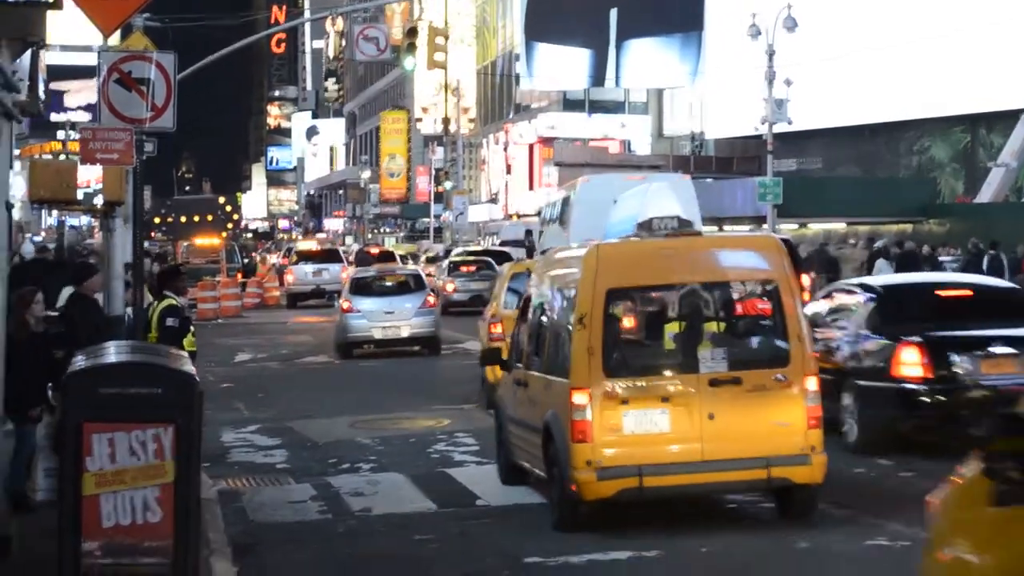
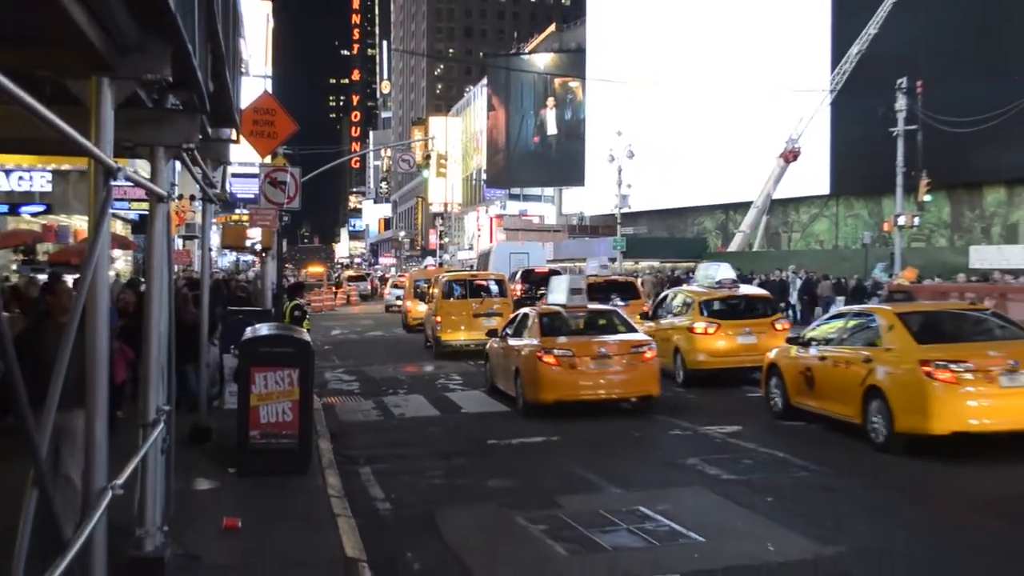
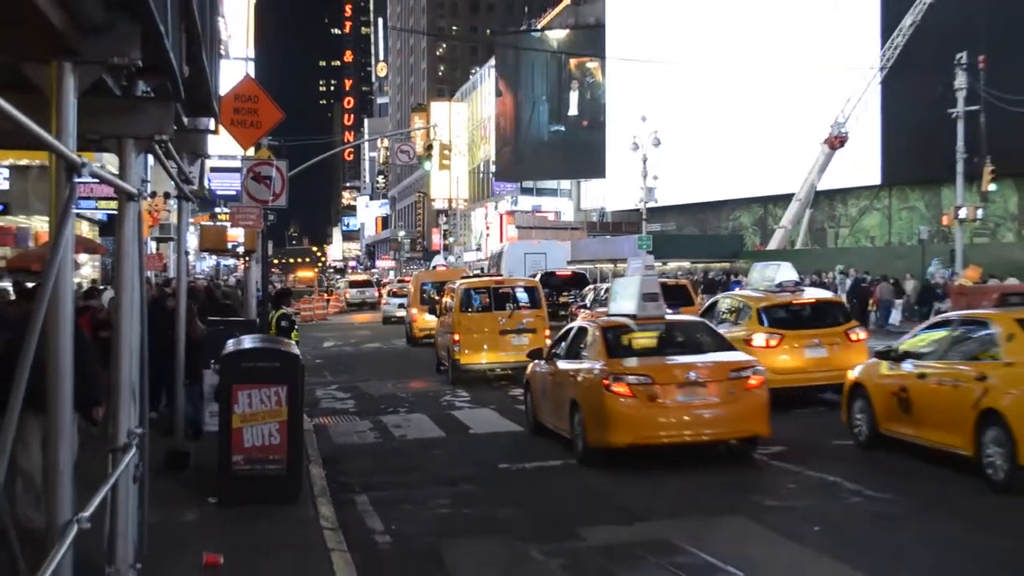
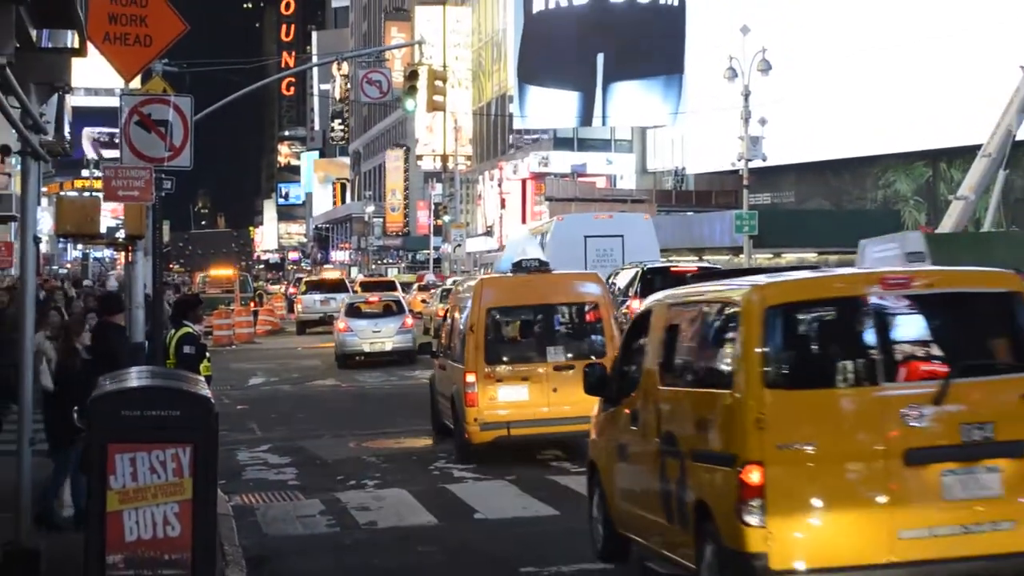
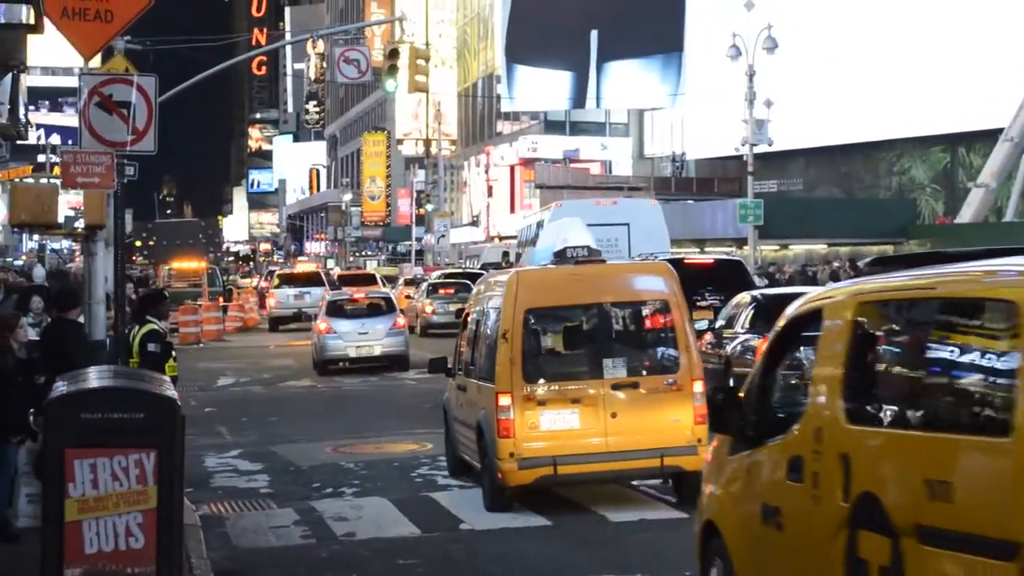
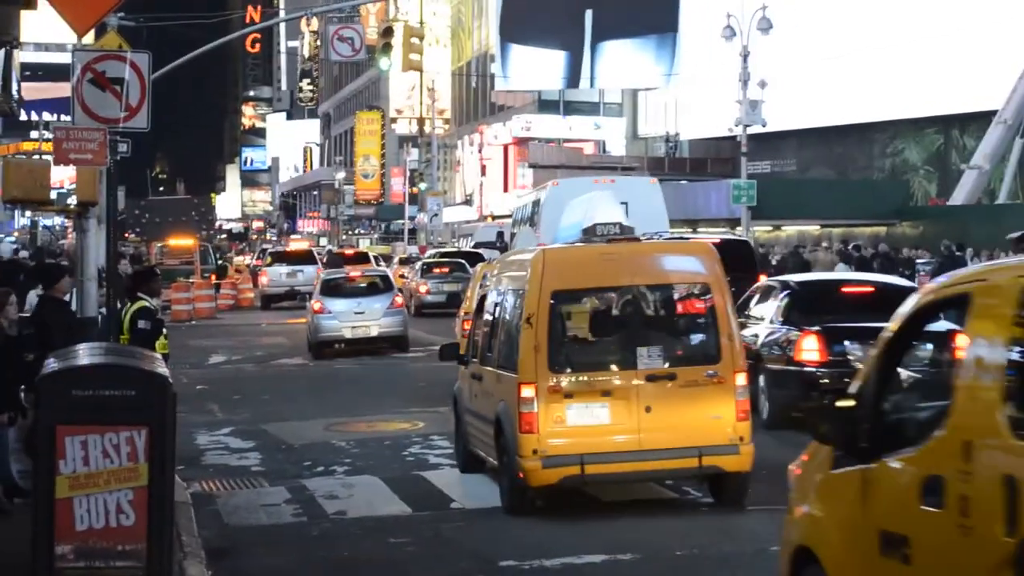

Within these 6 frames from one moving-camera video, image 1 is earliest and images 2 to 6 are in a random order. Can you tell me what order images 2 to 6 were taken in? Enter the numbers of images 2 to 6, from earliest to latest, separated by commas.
6, 5, 4, 3, 2
